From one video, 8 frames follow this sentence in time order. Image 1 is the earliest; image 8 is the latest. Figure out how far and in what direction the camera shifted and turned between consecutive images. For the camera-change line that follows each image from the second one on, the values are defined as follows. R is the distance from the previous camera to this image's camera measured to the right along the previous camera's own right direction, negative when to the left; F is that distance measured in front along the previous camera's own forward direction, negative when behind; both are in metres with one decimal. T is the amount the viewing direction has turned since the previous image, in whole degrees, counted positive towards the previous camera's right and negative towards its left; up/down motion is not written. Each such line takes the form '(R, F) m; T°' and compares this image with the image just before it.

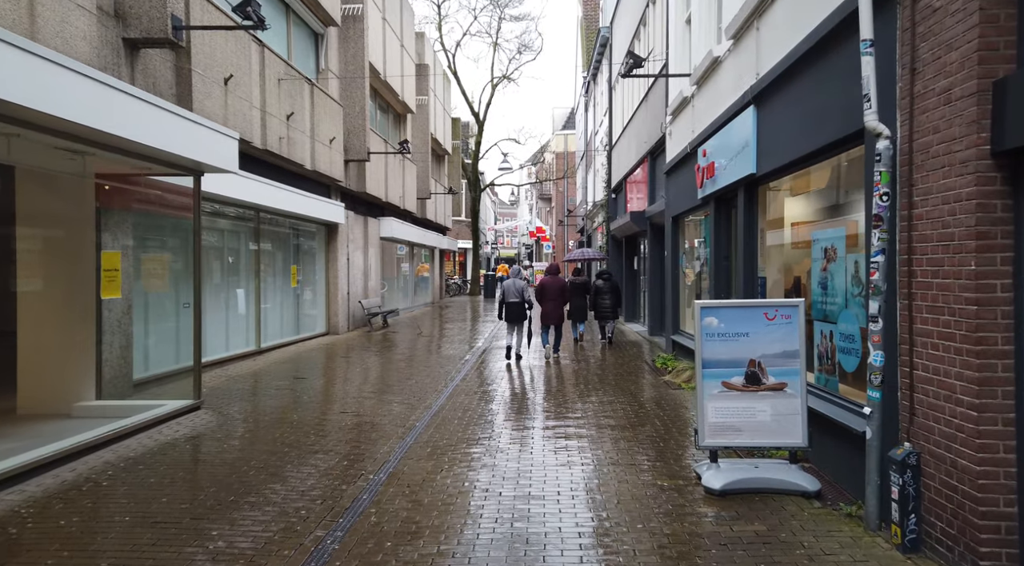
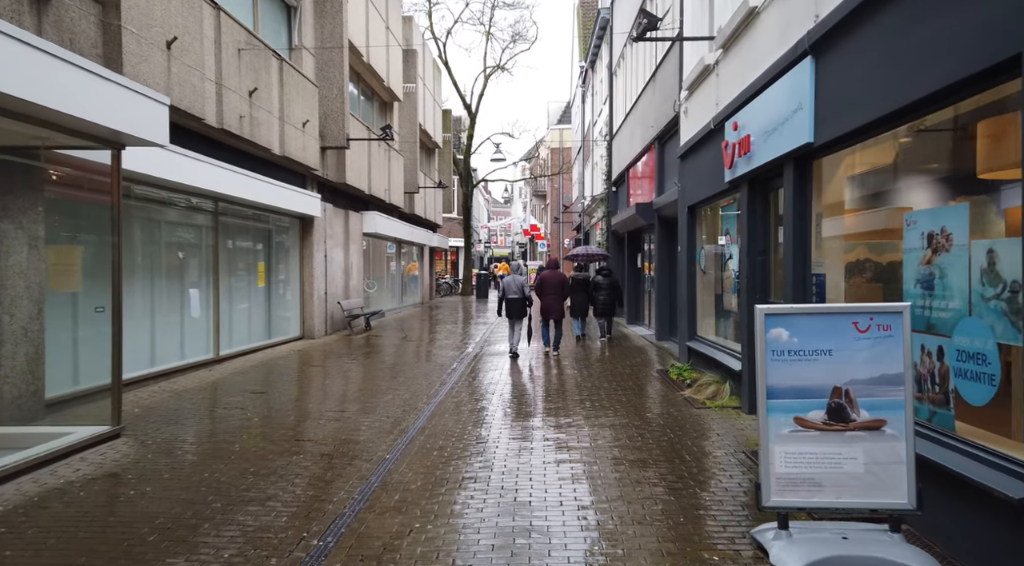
(0.0, +1.4) m; +1°
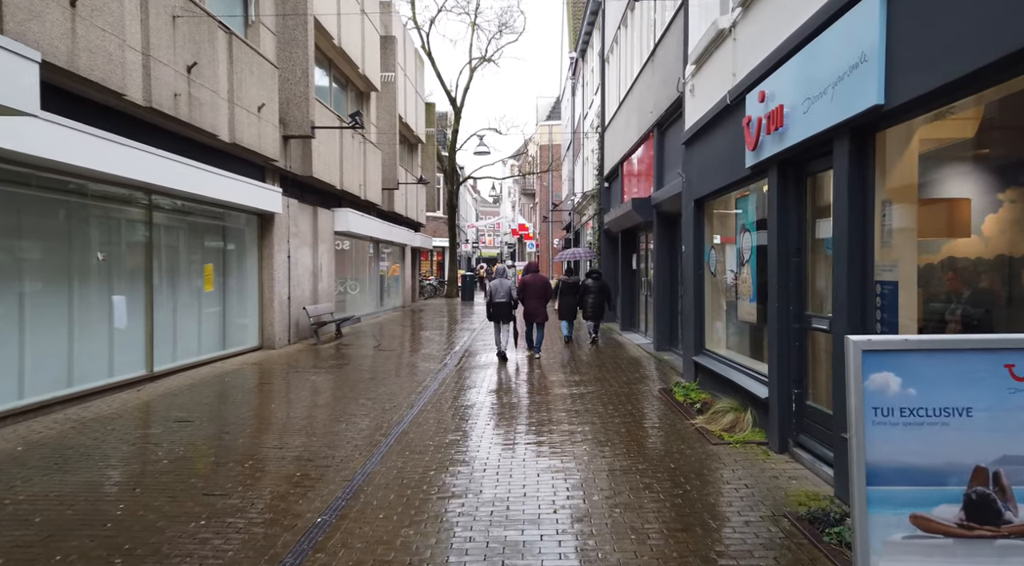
(+0.1, +1.3) m; +1°
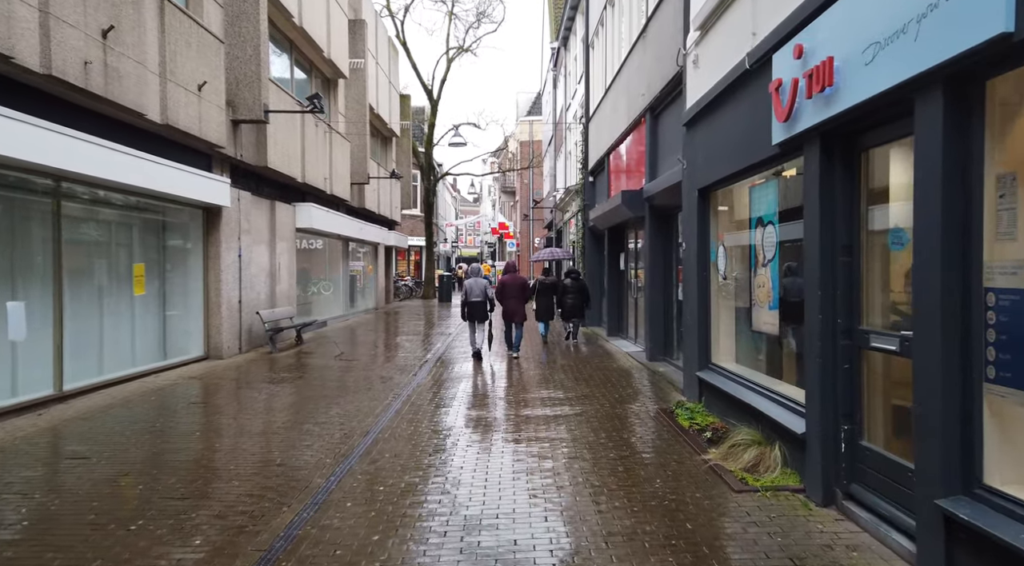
(+0.1, +1.2) m; +2°
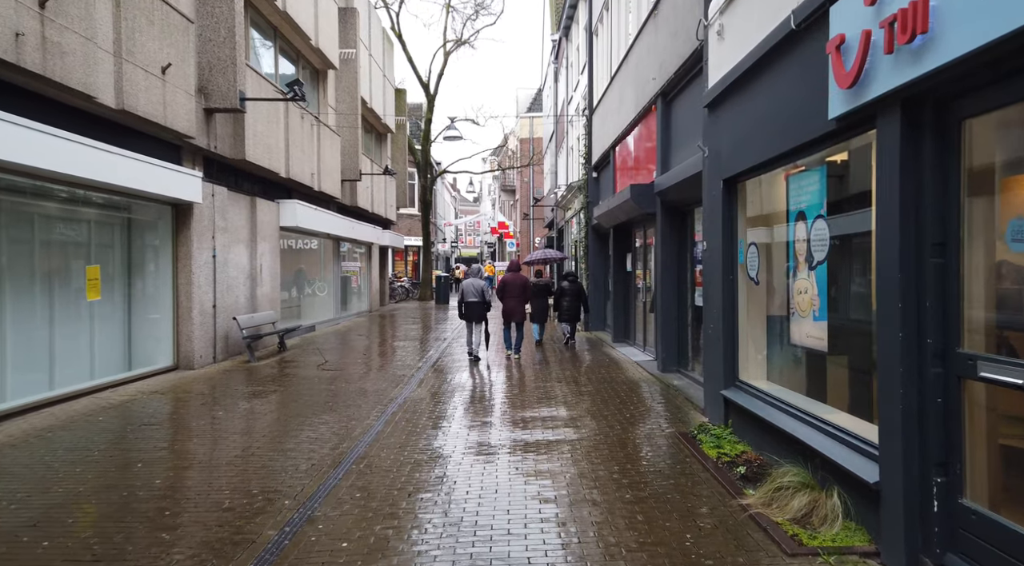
(0.0, +0.9) m; 0°
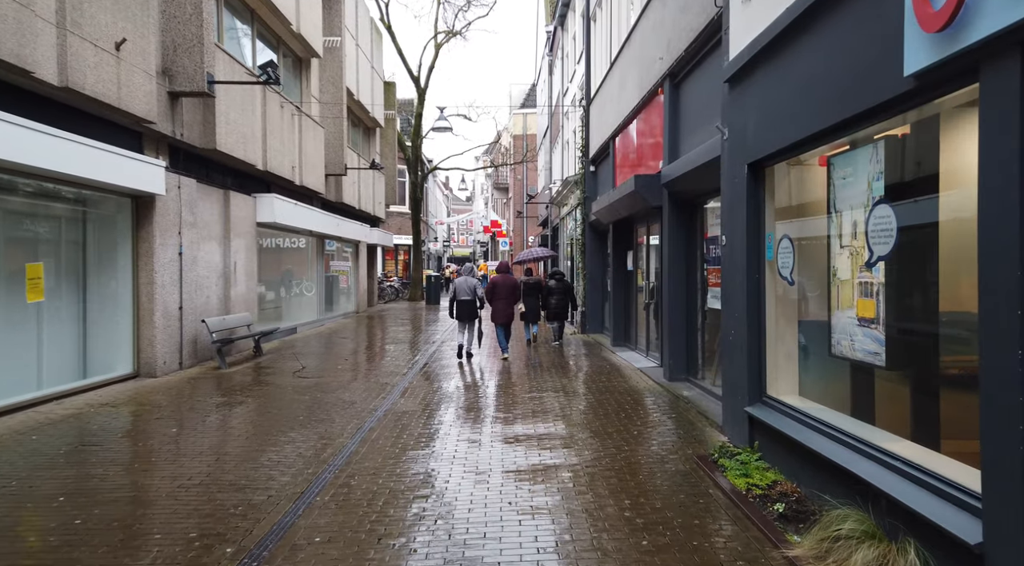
(0.0, +0.8) m; +1°
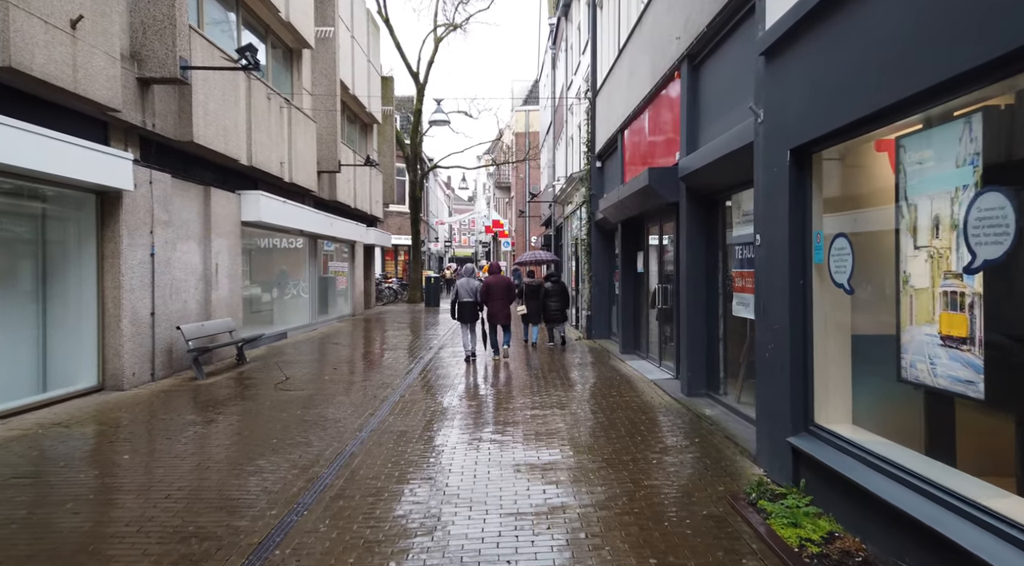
(0.0, +0.8) m; 0°
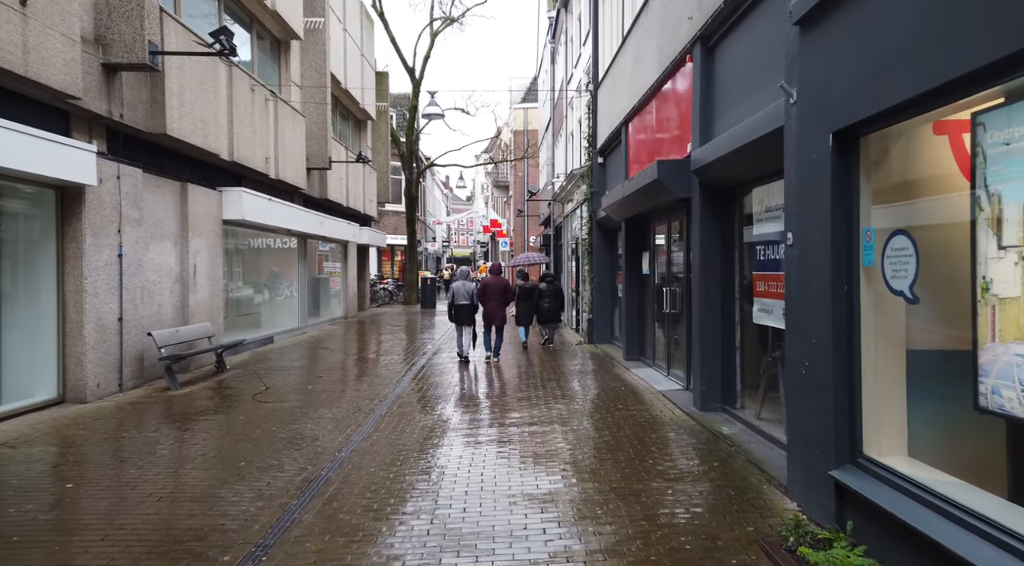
(0.0, +0.7) m; 0°
